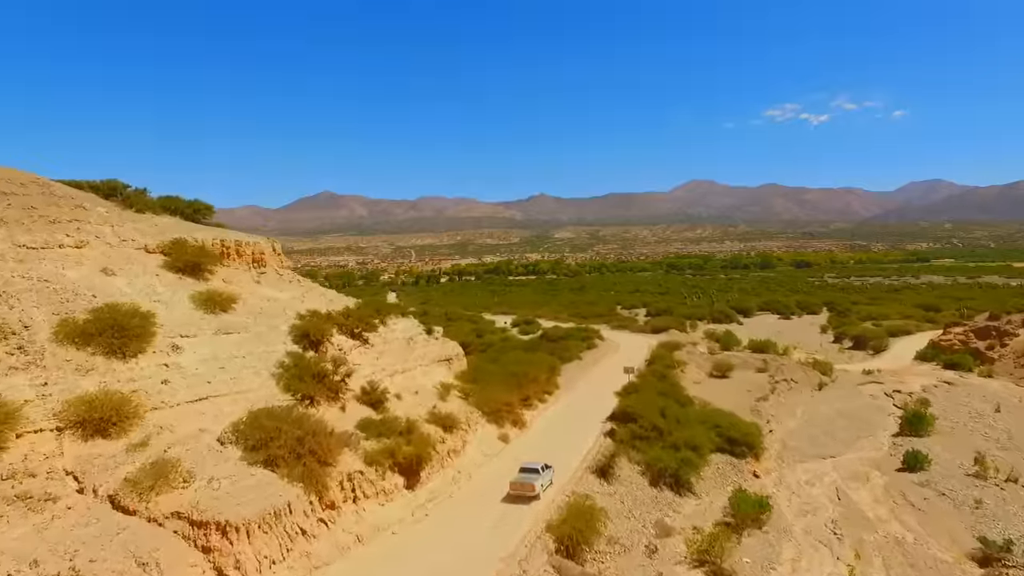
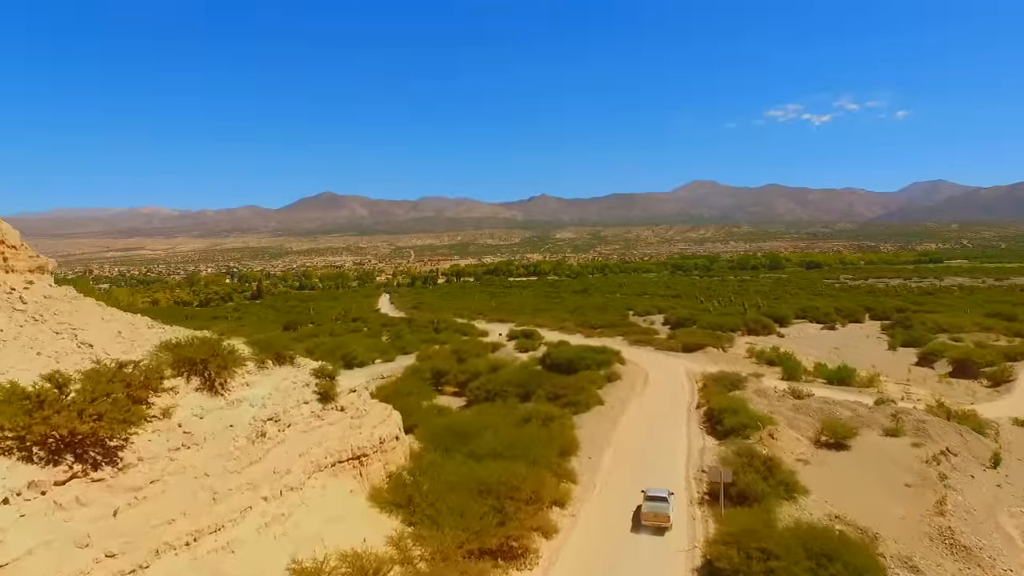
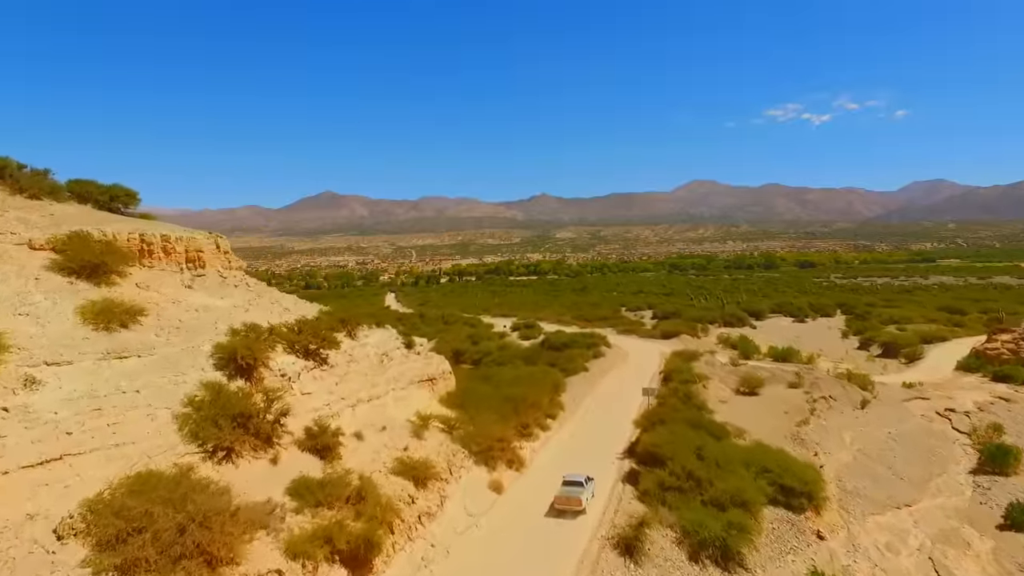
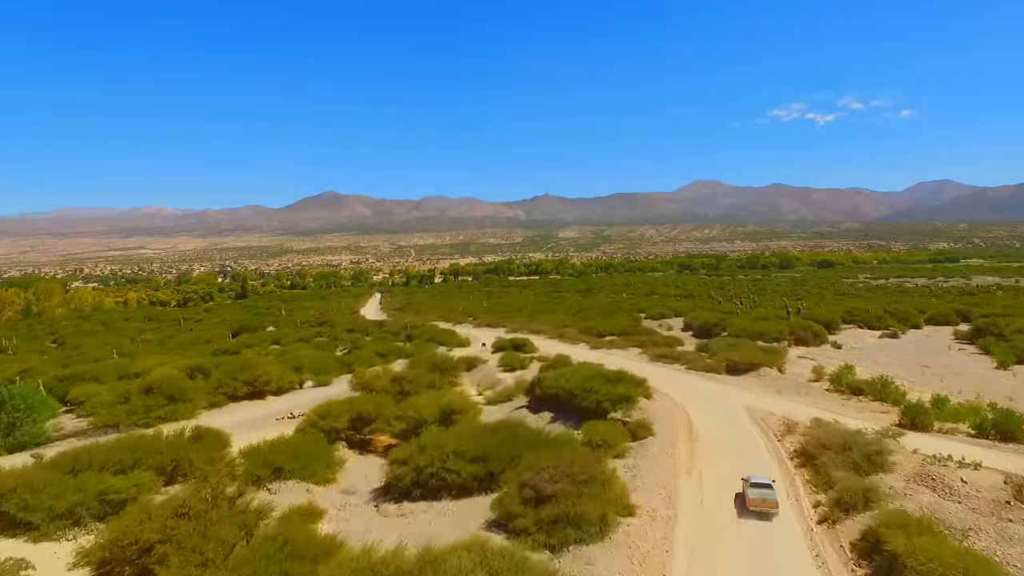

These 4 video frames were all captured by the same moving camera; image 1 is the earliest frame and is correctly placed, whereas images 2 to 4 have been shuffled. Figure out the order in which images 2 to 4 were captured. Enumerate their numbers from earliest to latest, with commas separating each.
3, 2, 4
